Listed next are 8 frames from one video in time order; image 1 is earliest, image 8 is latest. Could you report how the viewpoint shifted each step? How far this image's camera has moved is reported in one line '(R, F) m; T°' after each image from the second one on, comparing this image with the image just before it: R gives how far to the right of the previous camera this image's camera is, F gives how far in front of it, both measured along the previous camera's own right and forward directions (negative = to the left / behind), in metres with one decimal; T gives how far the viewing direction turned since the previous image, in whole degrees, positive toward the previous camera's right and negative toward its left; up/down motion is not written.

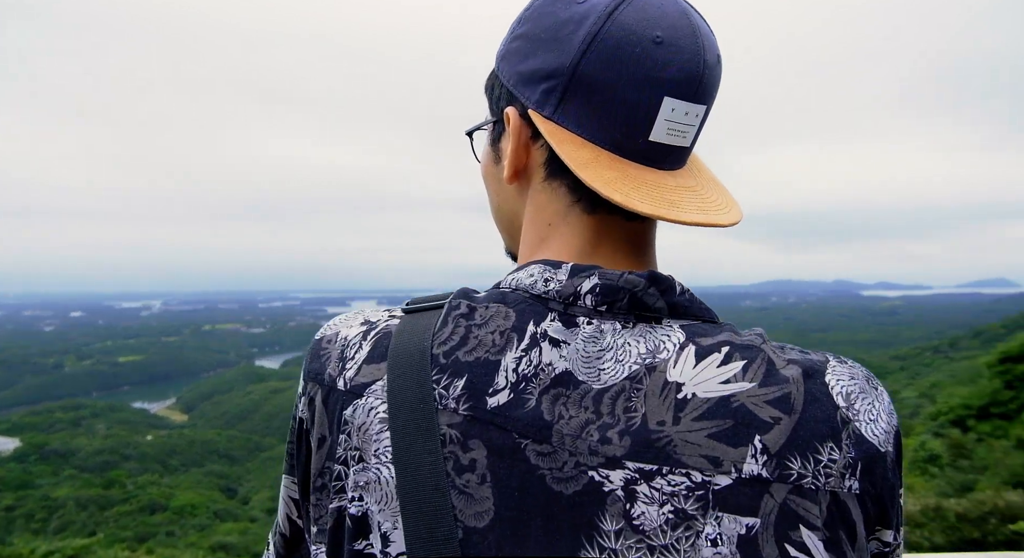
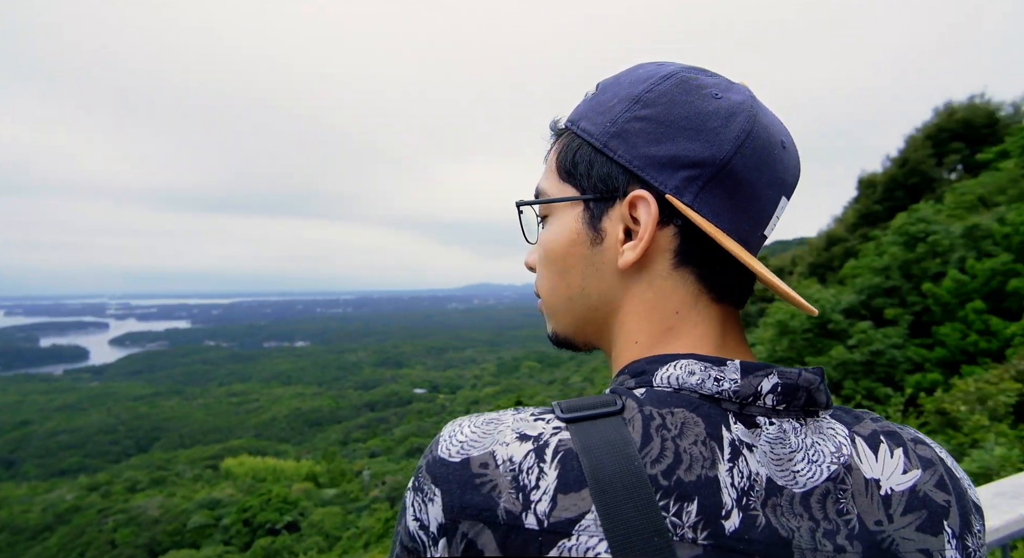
(-0.3, +0.1) m; +23°
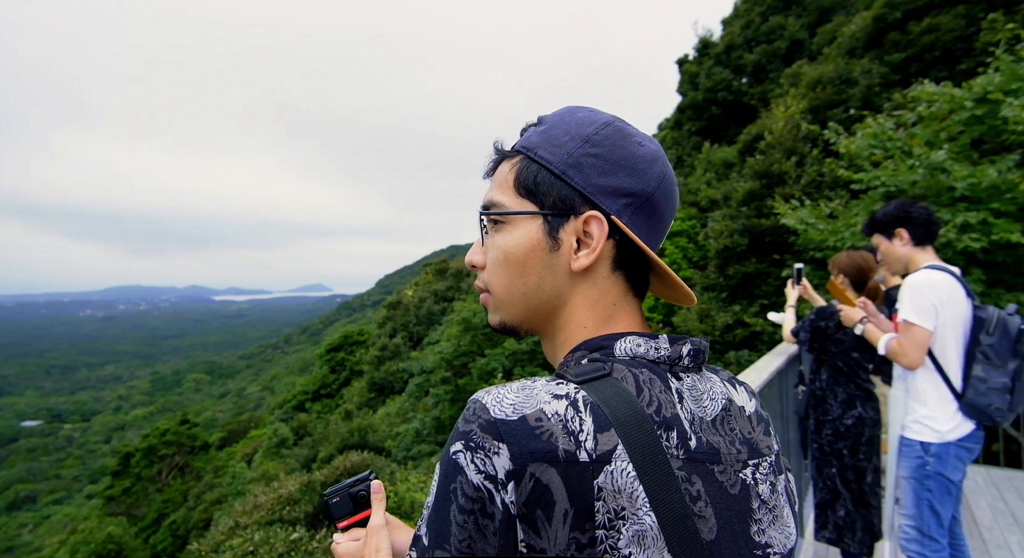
(-0.2, 0.0) m; +31°
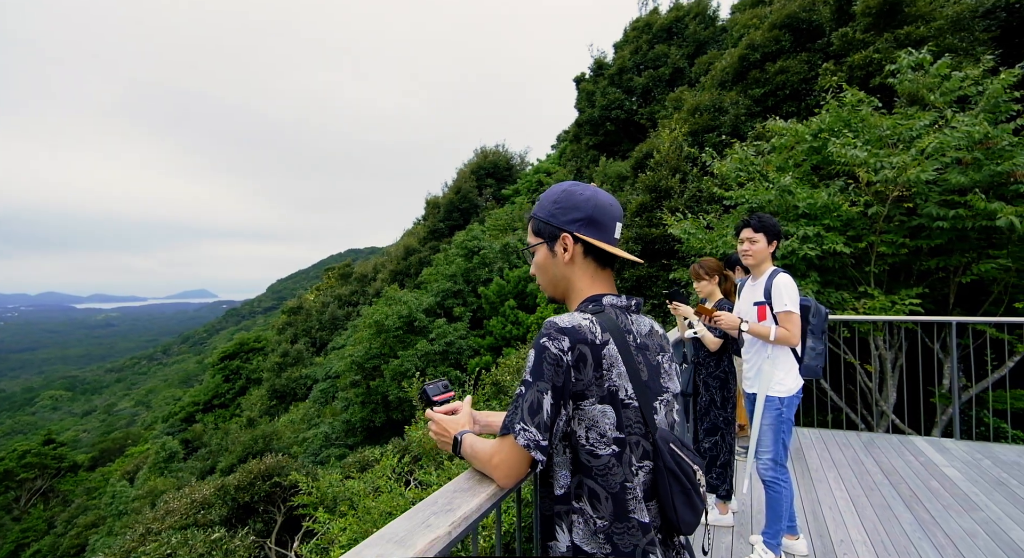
(-0.3, -0.5) m; +11°
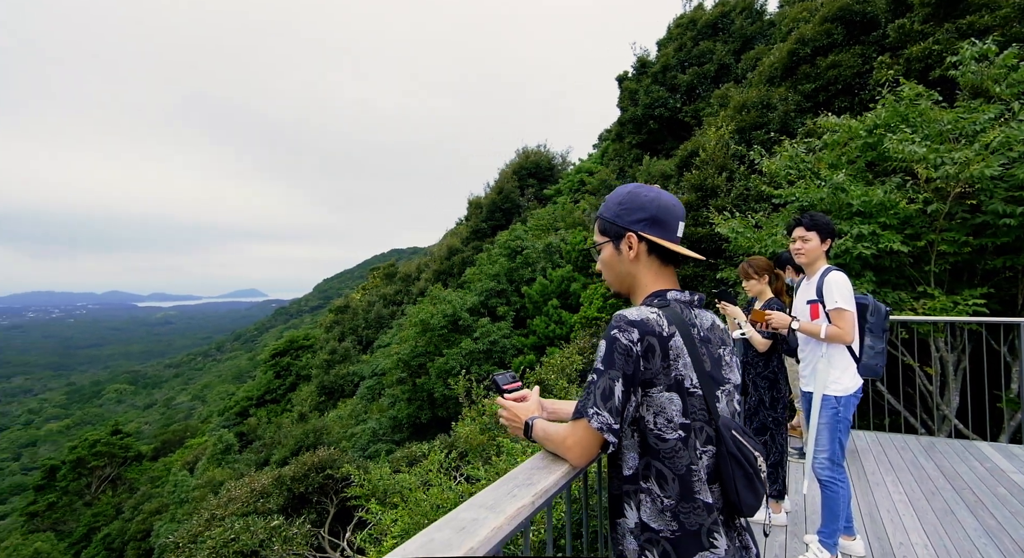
(-0.2, -0.2) m; -4°
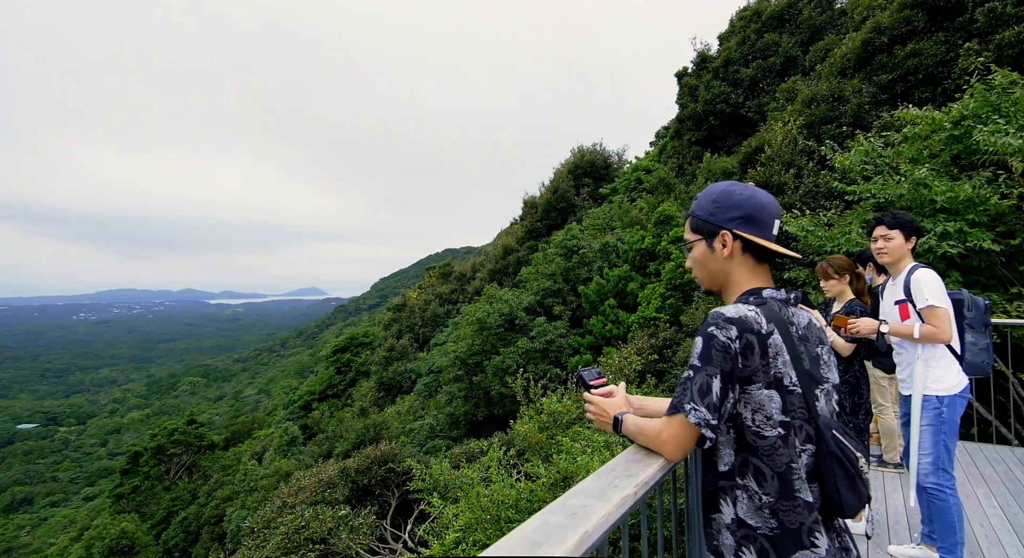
(-0.3, -0.1) m; -5°
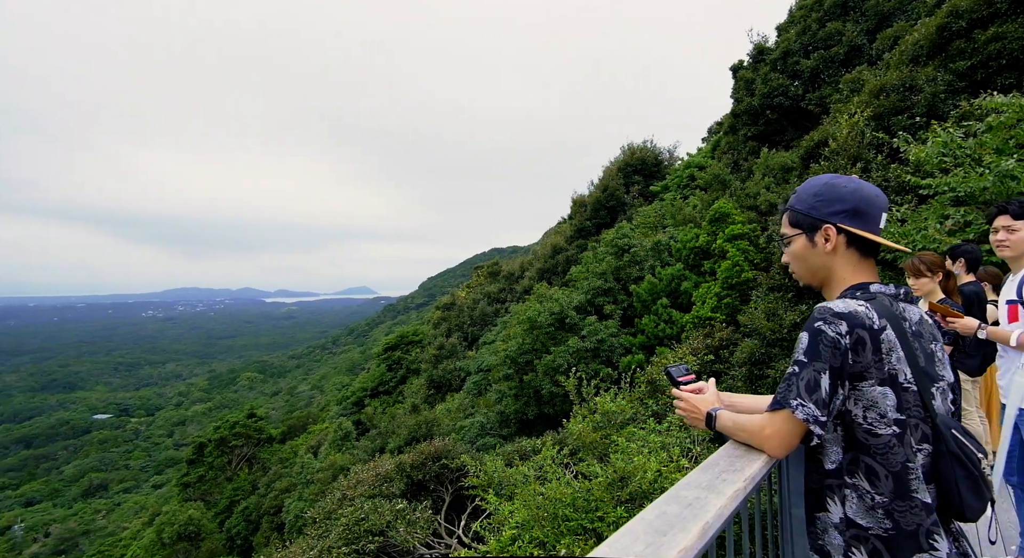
(-0.4, -0.1) m; -4°
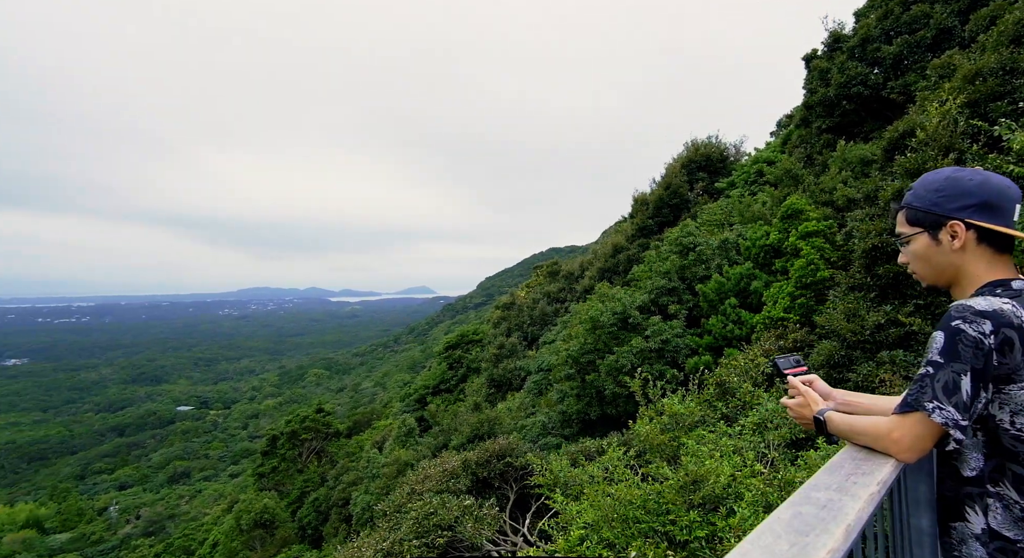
(-0.4, -0.1) m; -6°
